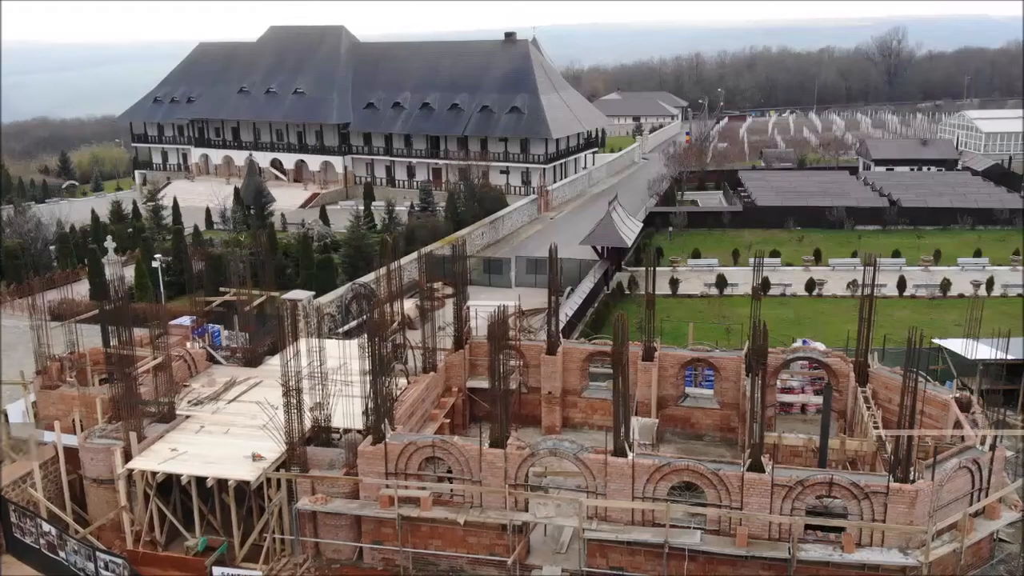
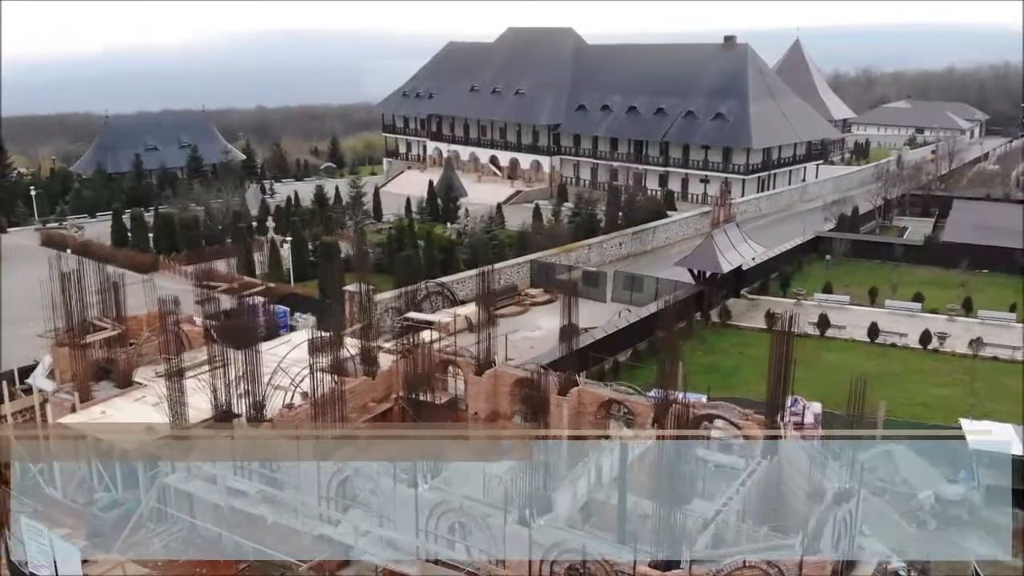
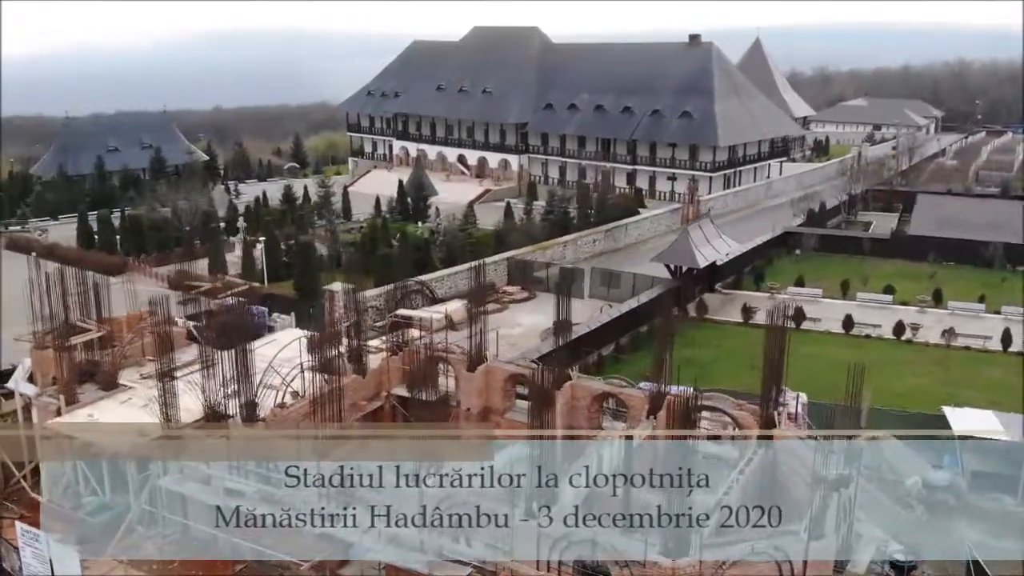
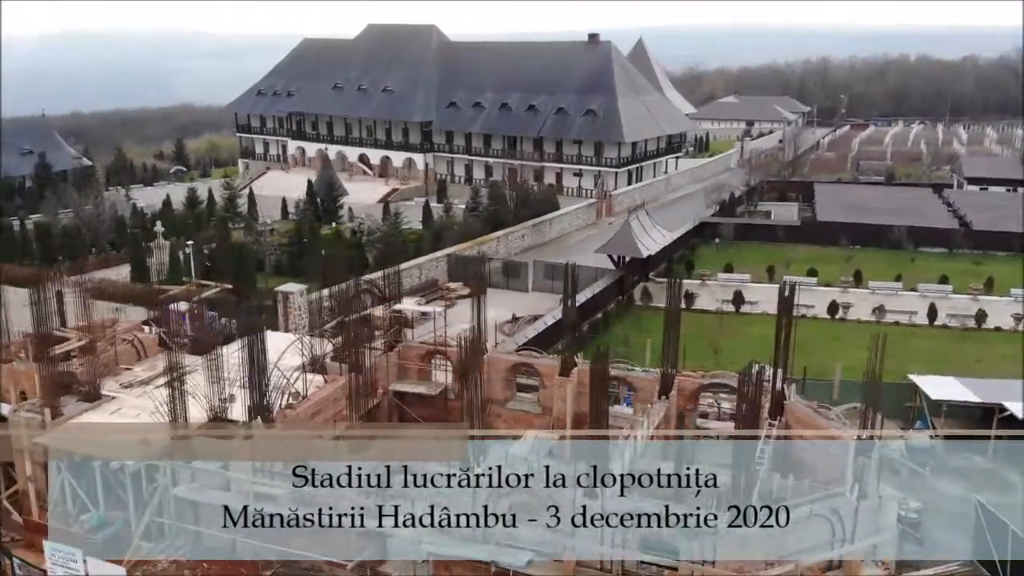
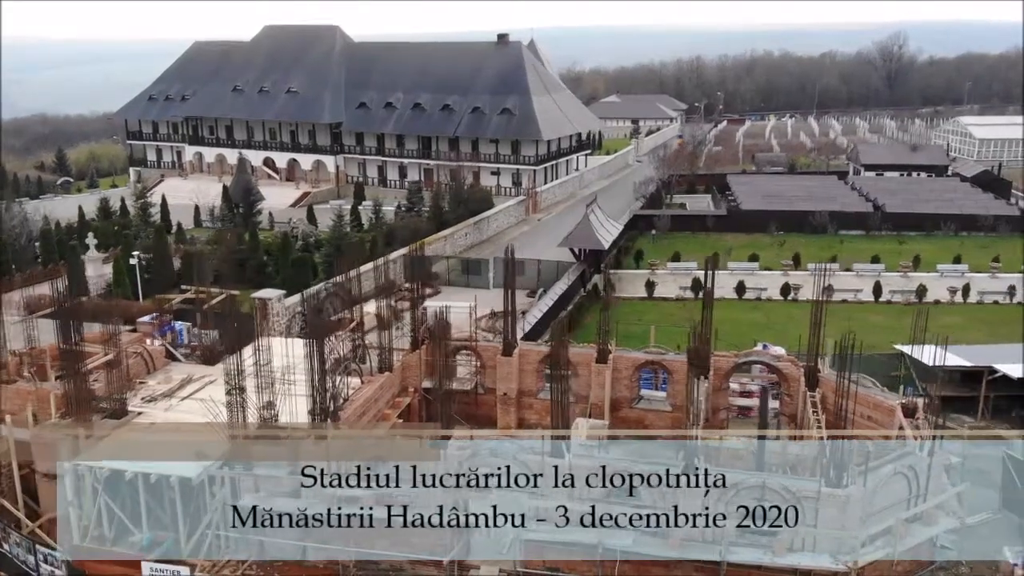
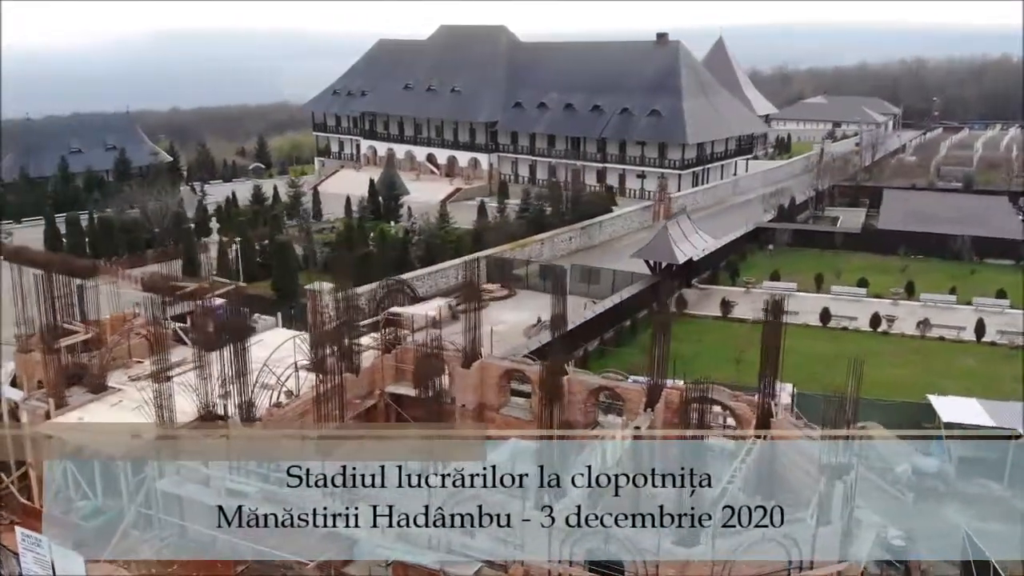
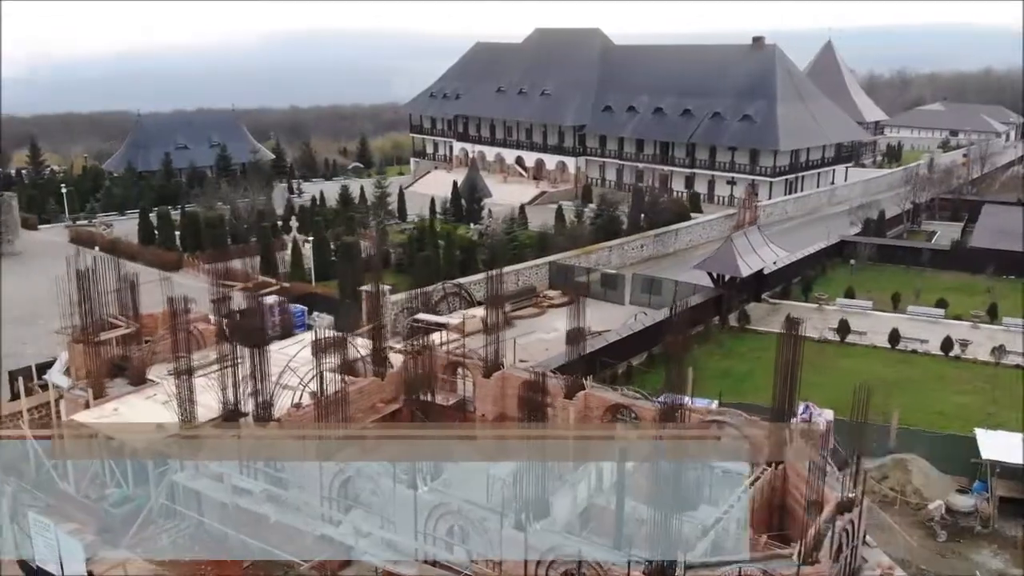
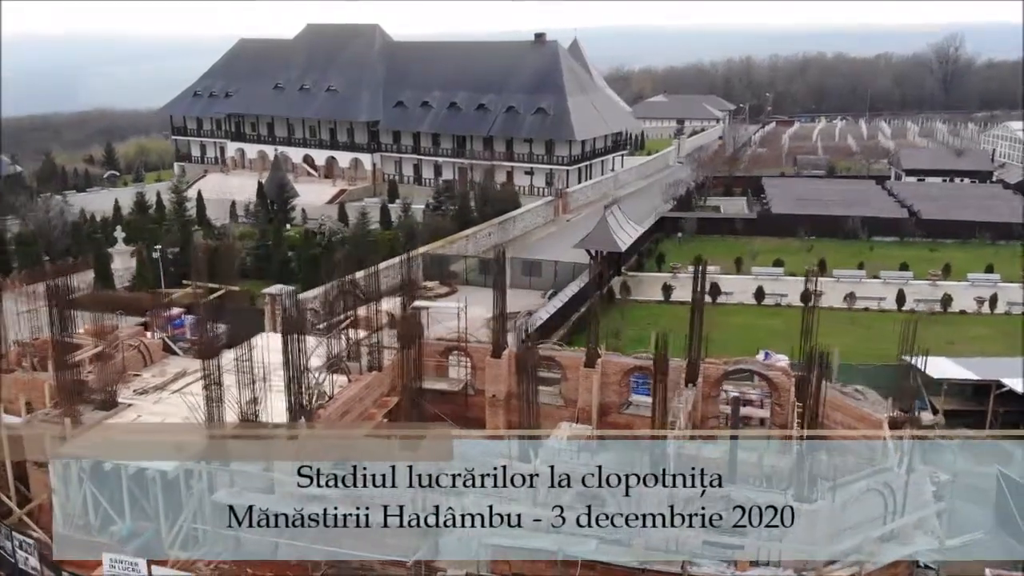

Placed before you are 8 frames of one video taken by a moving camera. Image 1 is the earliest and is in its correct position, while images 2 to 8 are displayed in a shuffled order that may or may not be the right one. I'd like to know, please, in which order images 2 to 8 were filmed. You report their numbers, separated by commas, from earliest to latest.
5, 8, 4, 6, 3, 2, 7
